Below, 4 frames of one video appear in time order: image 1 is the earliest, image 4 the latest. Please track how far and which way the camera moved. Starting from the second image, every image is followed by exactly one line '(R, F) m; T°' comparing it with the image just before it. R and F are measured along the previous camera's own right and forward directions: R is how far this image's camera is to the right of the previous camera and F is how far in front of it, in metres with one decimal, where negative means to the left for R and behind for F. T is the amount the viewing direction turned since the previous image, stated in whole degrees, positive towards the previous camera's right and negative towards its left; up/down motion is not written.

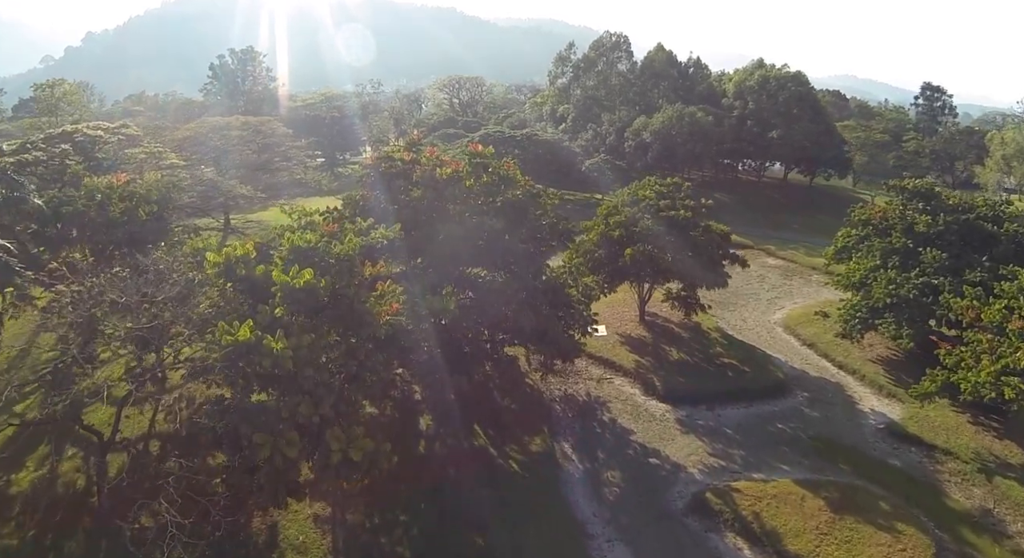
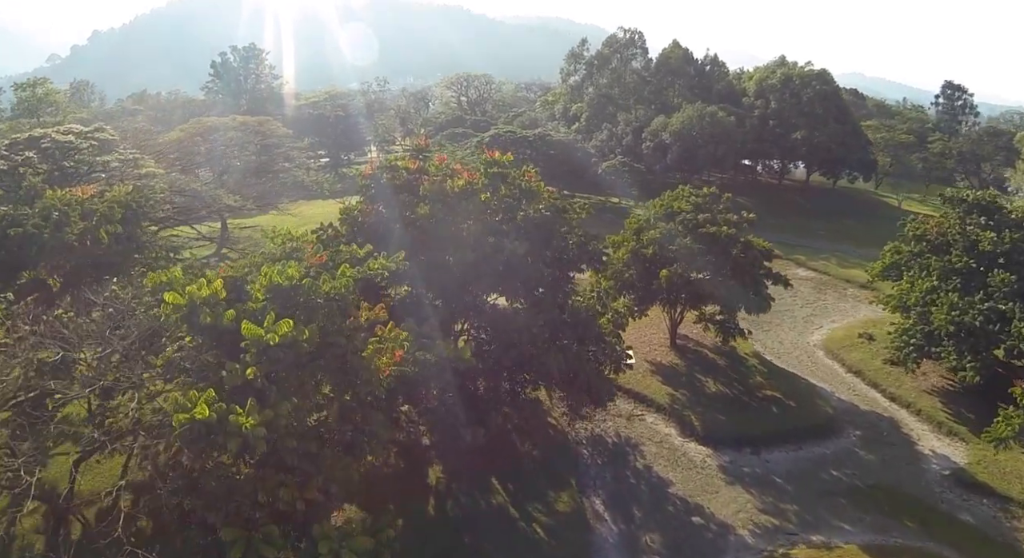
(-0.4, +2.0) m; 0°
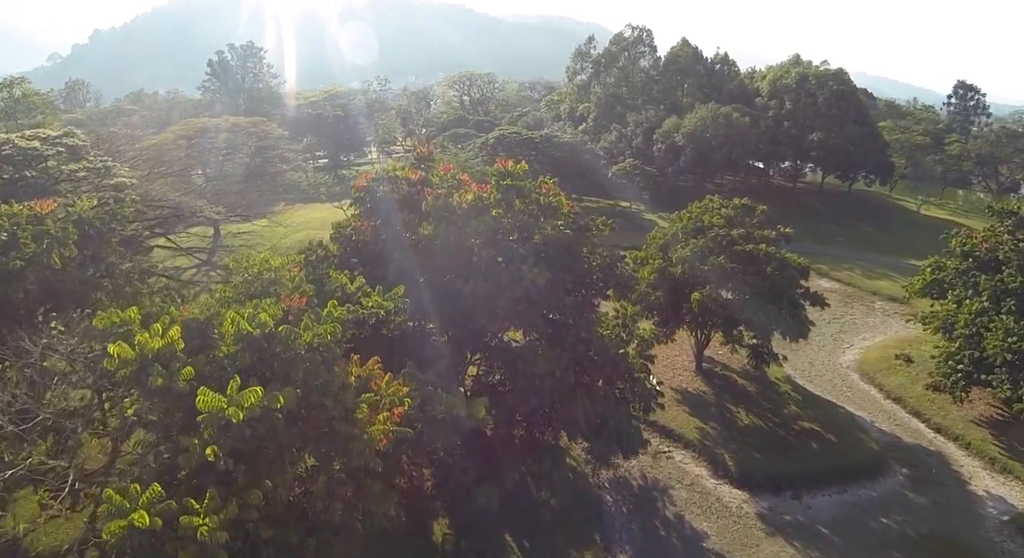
(-0.3, +1.6) m; 0°
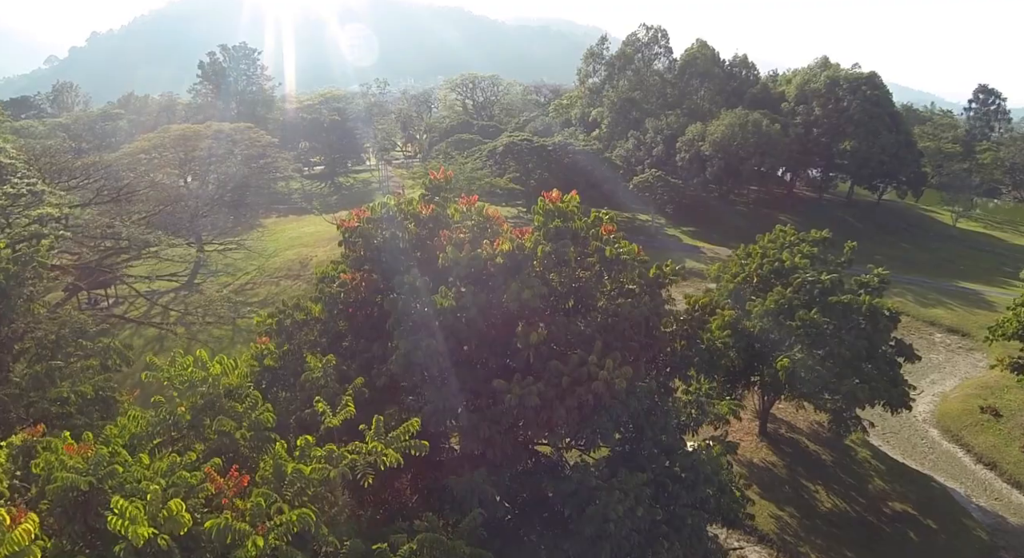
(-0.7, +3.1) m; 0°
